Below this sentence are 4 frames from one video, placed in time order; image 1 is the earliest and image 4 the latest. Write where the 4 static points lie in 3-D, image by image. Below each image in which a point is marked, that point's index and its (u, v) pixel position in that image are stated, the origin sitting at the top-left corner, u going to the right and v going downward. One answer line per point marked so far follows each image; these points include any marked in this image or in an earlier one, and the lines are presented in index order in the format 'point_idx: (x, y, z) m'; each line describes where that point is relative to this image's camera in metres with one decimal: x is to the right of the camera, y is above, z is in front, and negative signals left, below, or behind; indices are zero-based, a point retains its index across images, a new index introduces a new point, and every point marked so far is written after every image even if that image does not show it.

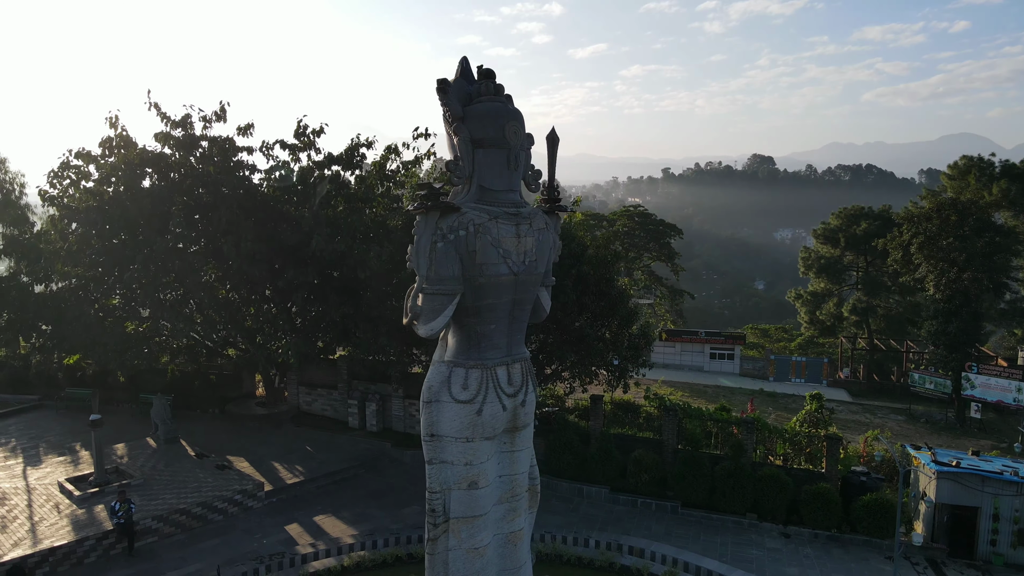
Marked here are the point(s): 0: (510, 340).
0: (0.0, -0.4, +5.5) m
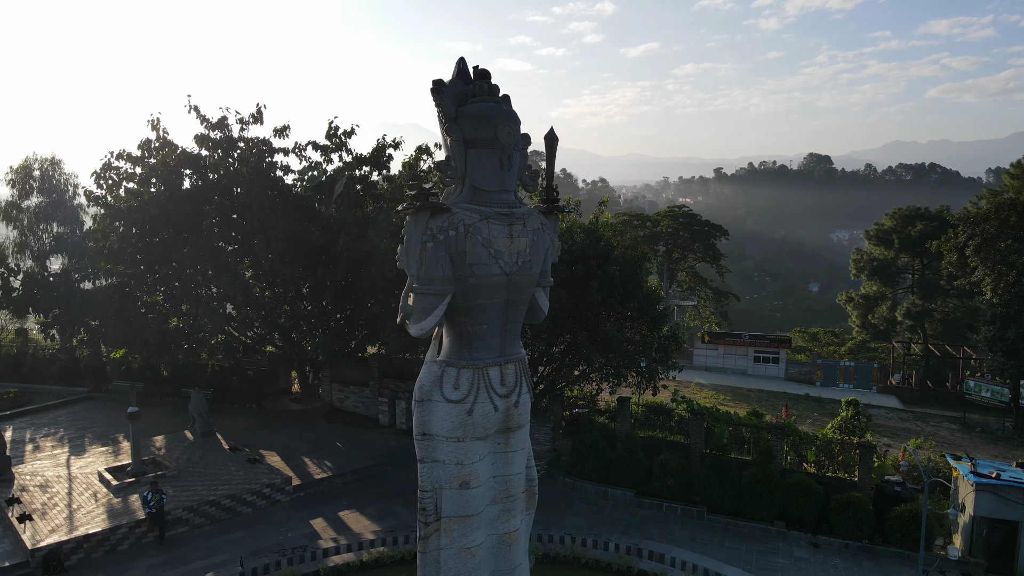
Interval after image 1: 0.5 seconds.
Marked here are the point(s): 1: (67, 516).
0: (-0.1, -0.4, +5.5) m
1: (-7.1, -3.6, +11.6) m
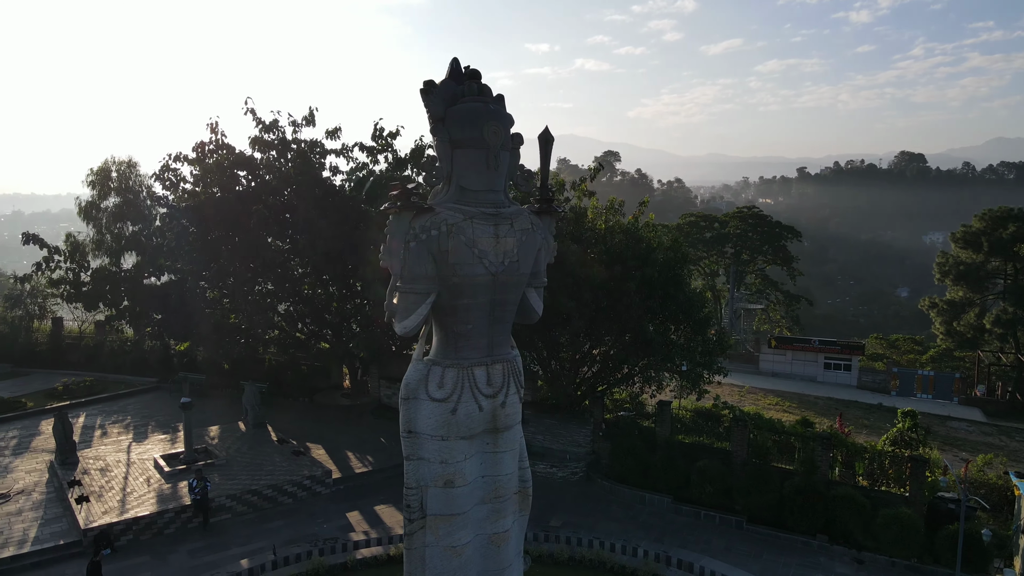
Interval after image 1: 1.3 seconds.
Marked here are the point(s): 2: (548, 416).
0: (-0.2, -0.4, +5.5) m
1: (-6.6, -3.6, +12.2) m
2: (+0.8, -2.7, +15.3) m
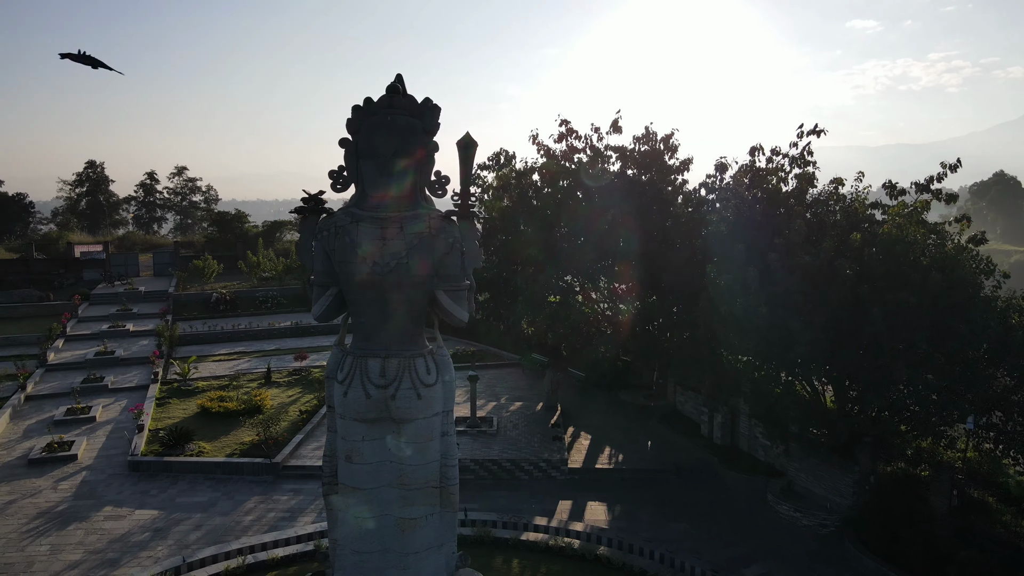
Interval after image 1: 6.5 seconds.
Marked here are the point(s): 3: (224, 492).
0: (-1.0, -0.4, +6.0) m
1: (-2.3, -3.3, +15.3) m
2: (+5.5, -3.0, +13.2) m
3: (-5.4, -3.8, +13.7) m
